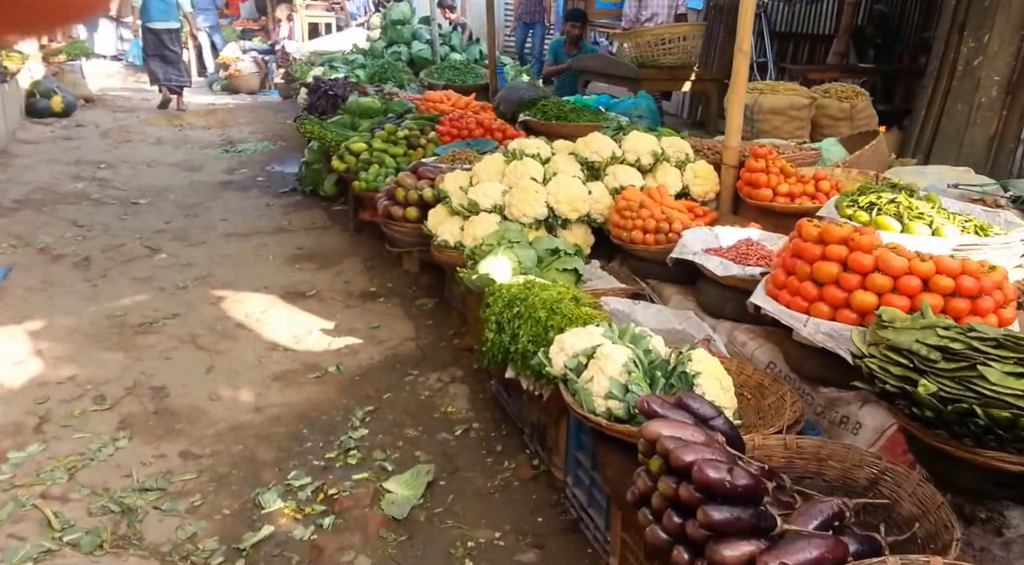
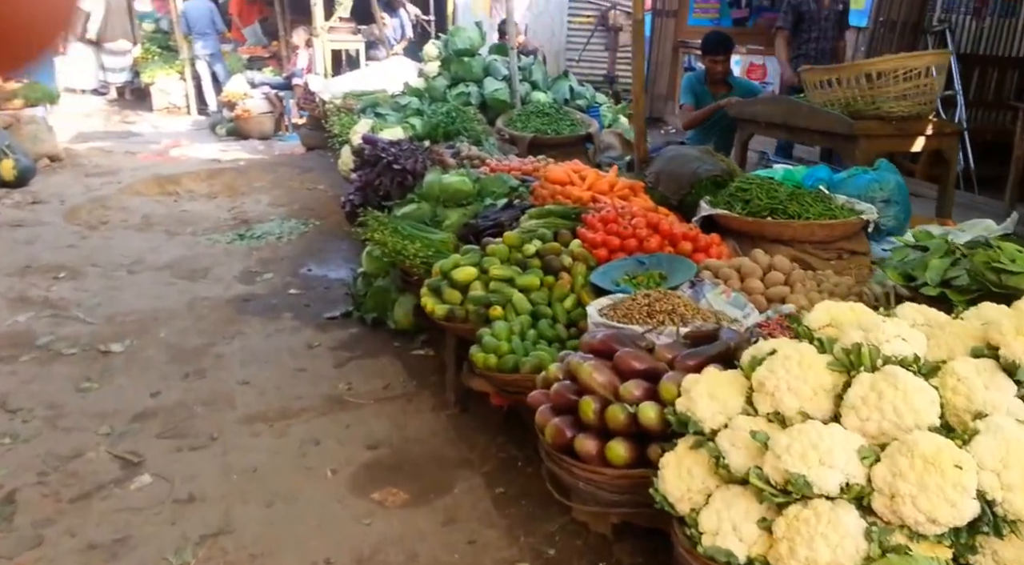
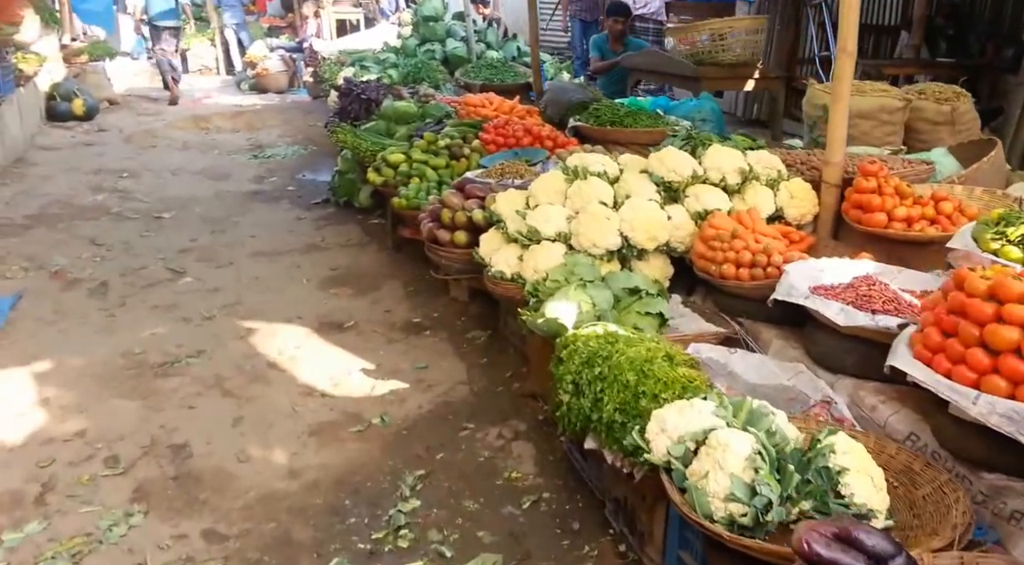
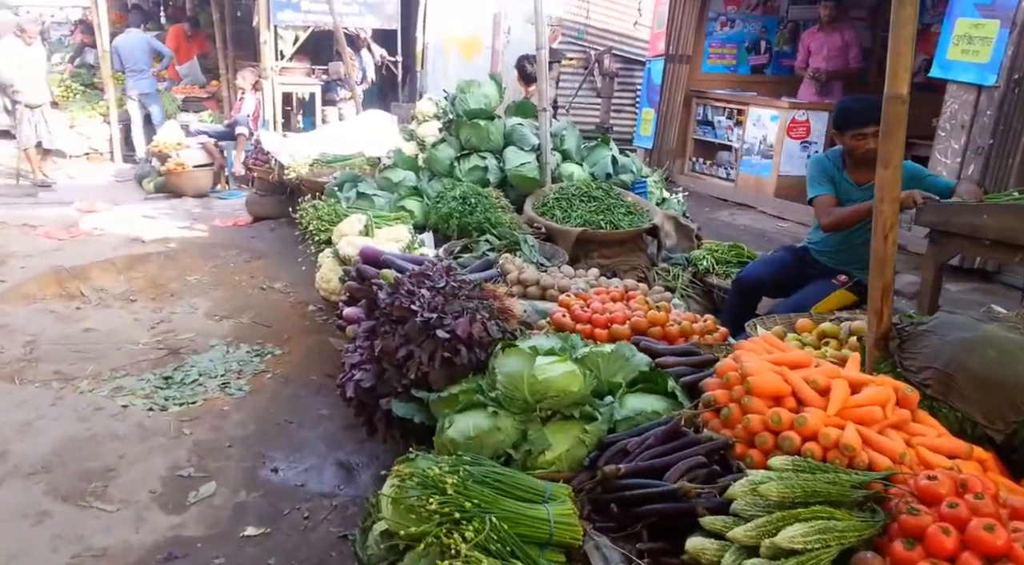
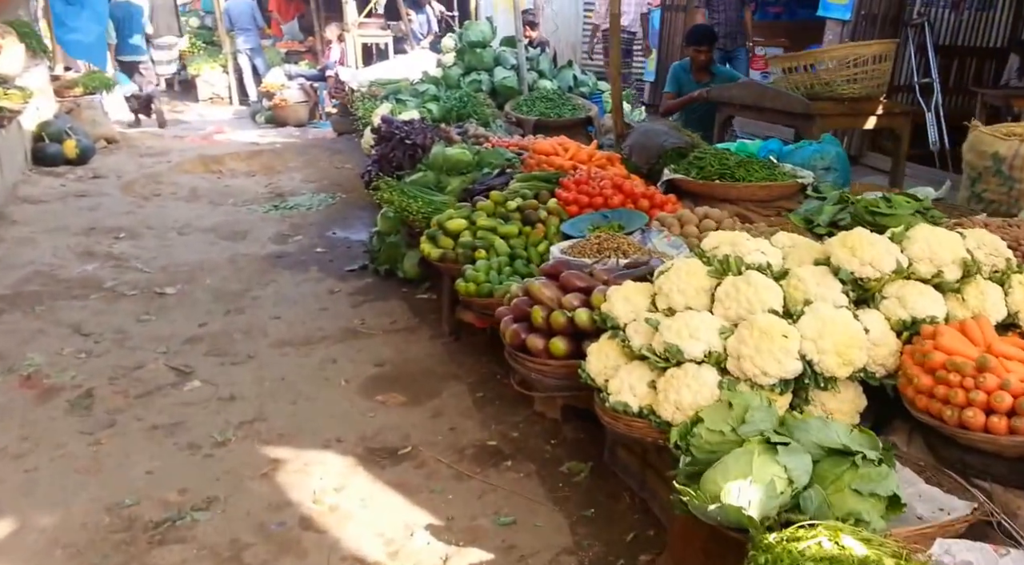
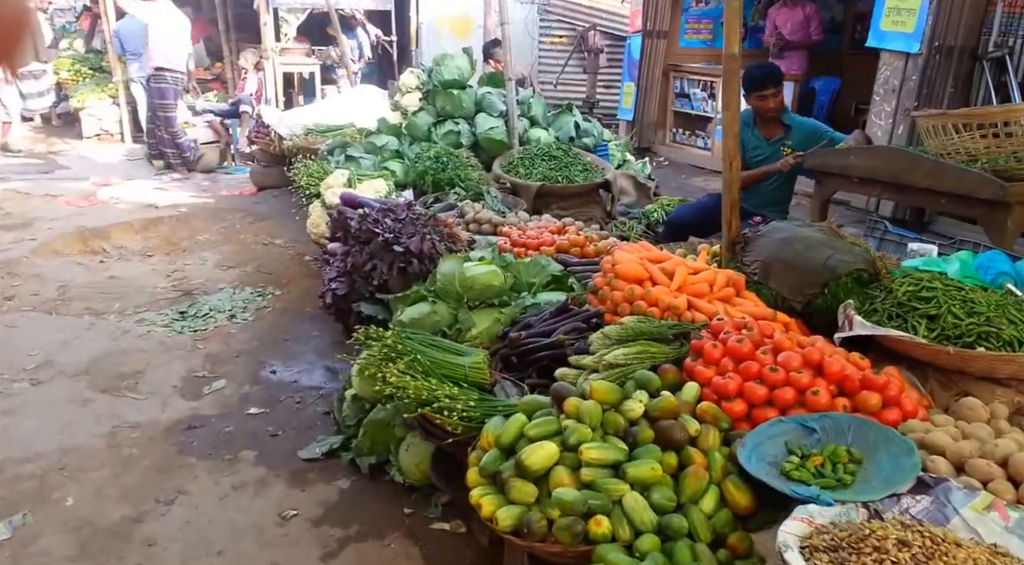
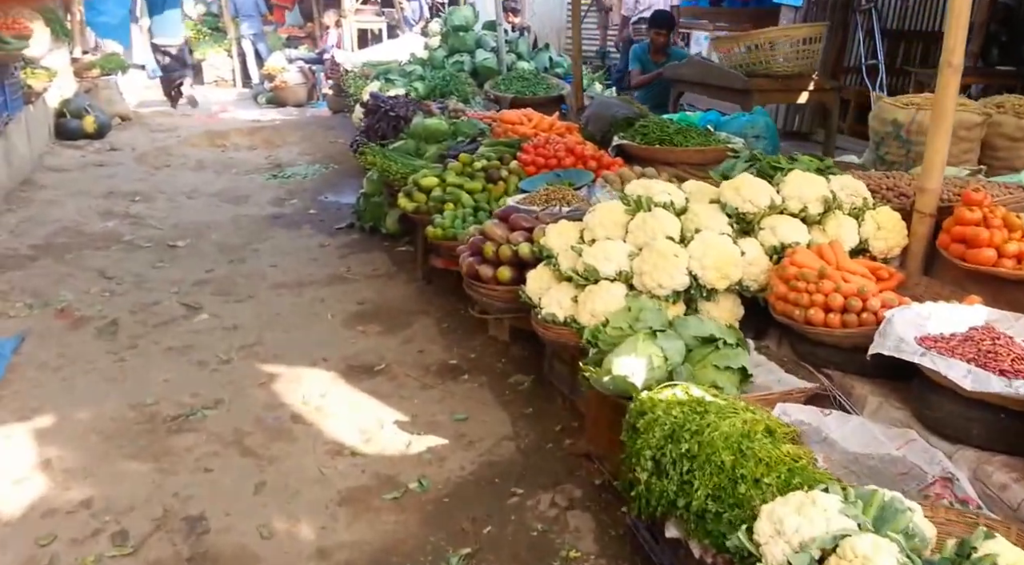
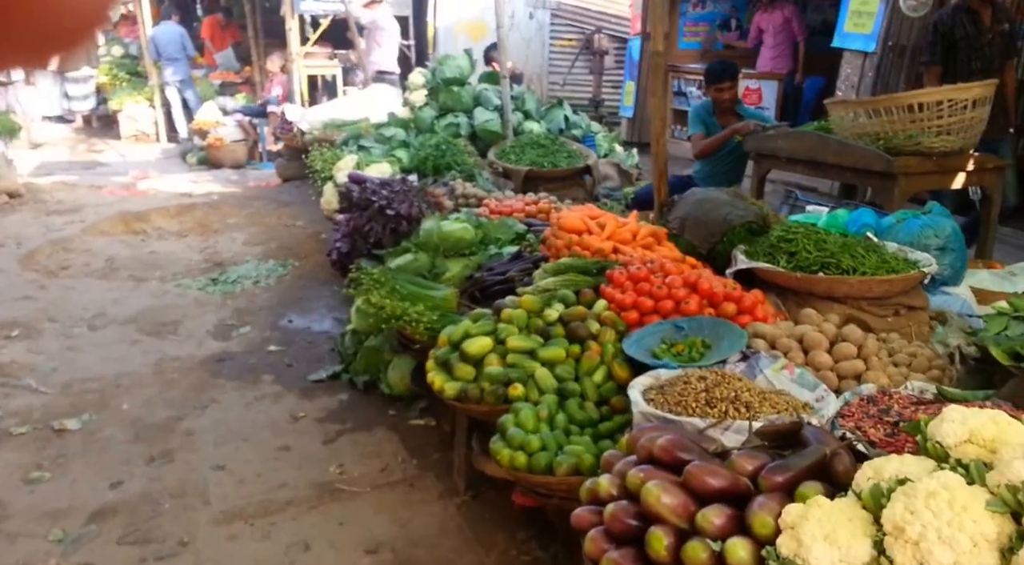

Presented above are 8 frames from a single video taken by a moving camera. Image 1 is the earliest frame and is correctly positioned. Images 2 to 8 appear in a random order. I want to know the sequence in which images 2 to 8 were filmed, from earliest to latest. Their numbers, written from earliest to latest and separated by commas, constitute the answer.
3, 7, 5, 2, 8, 6, 4
